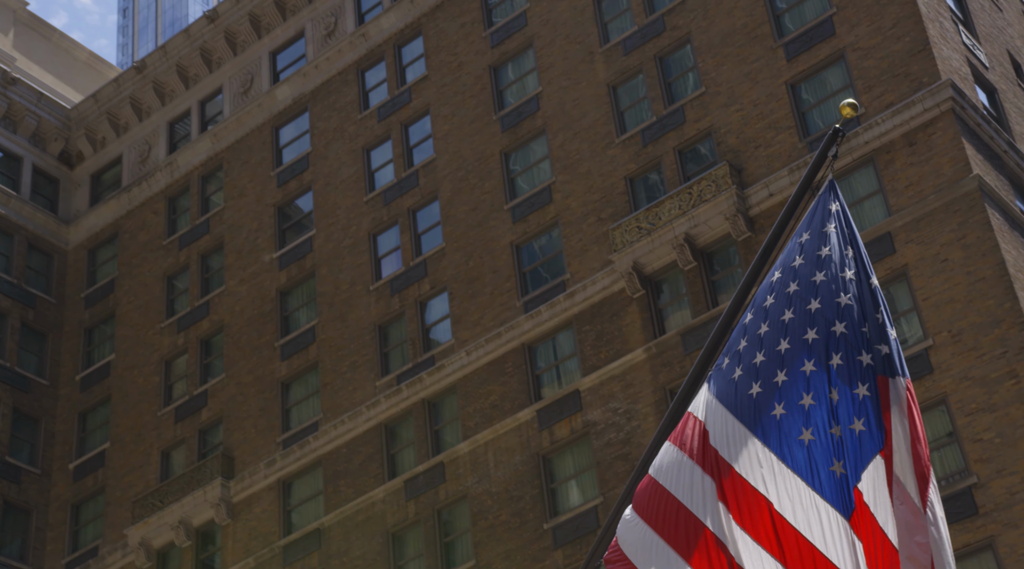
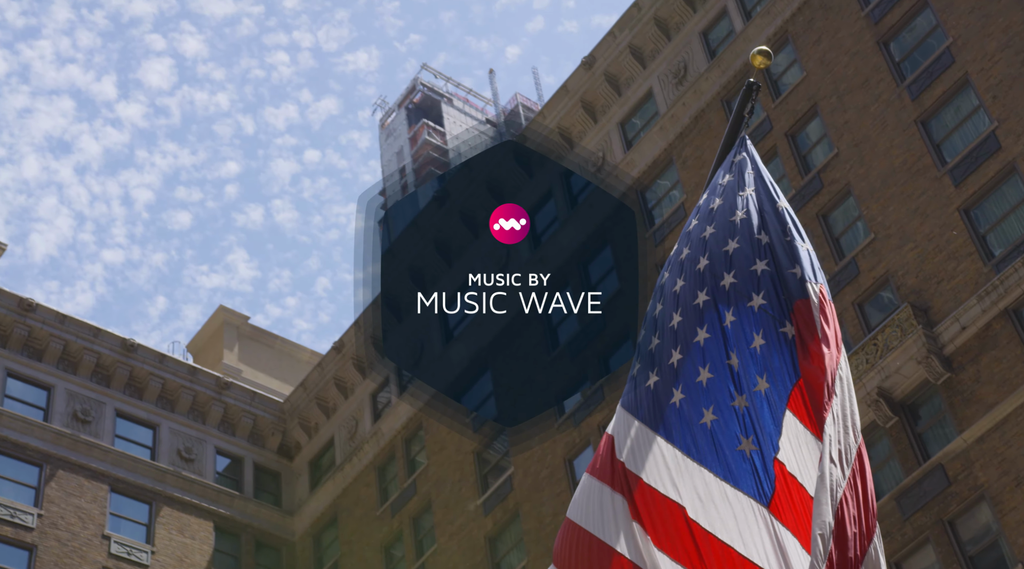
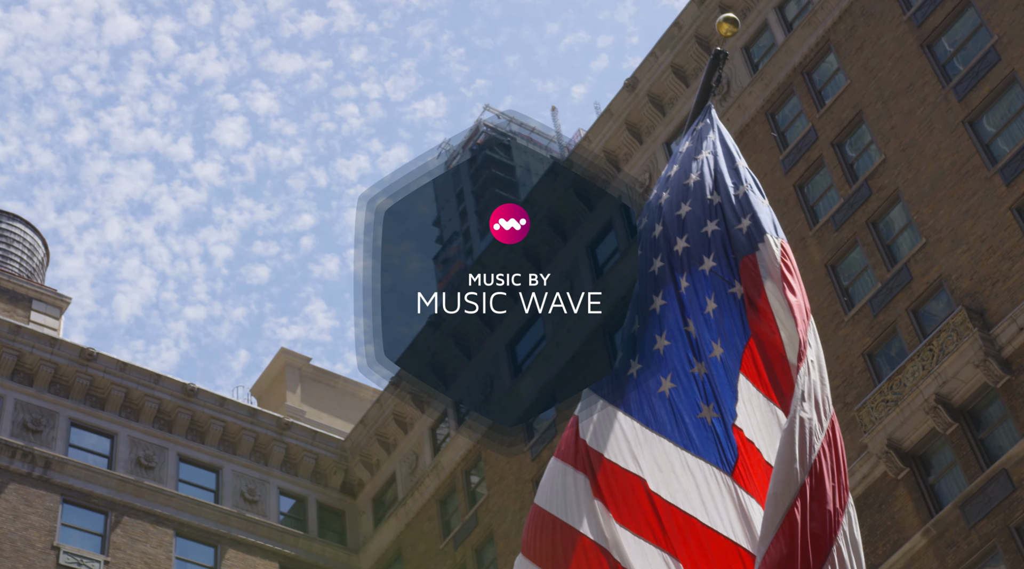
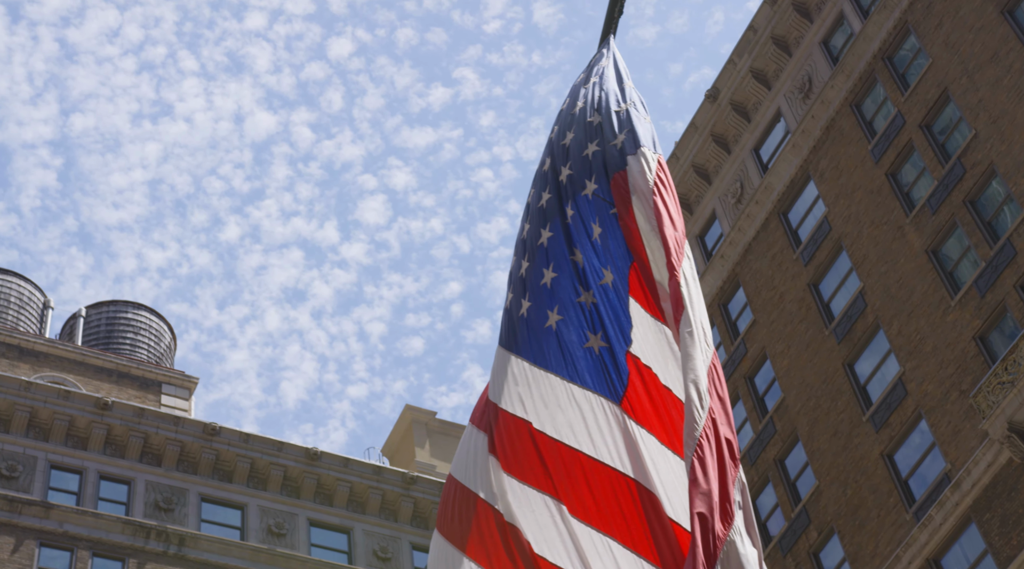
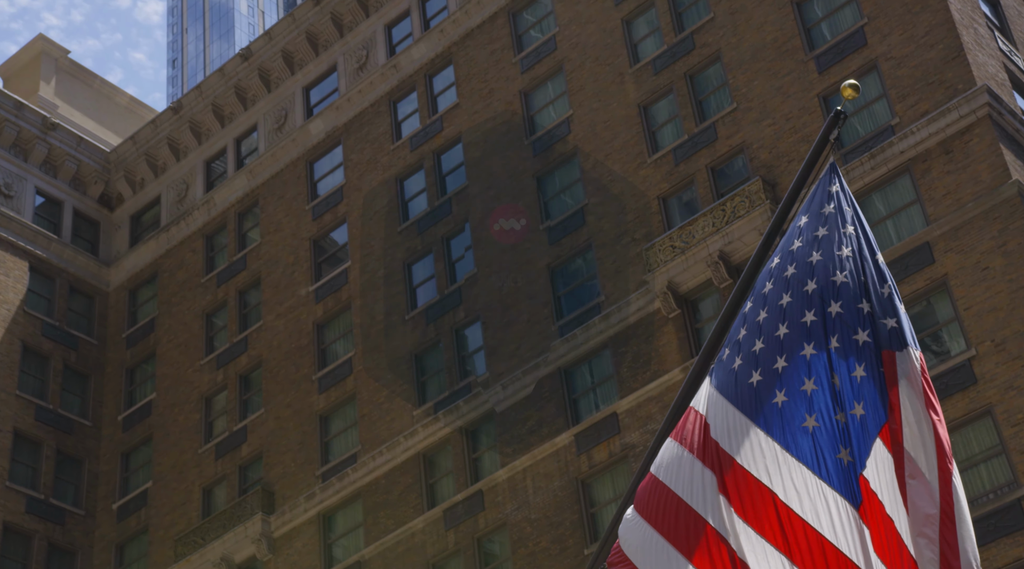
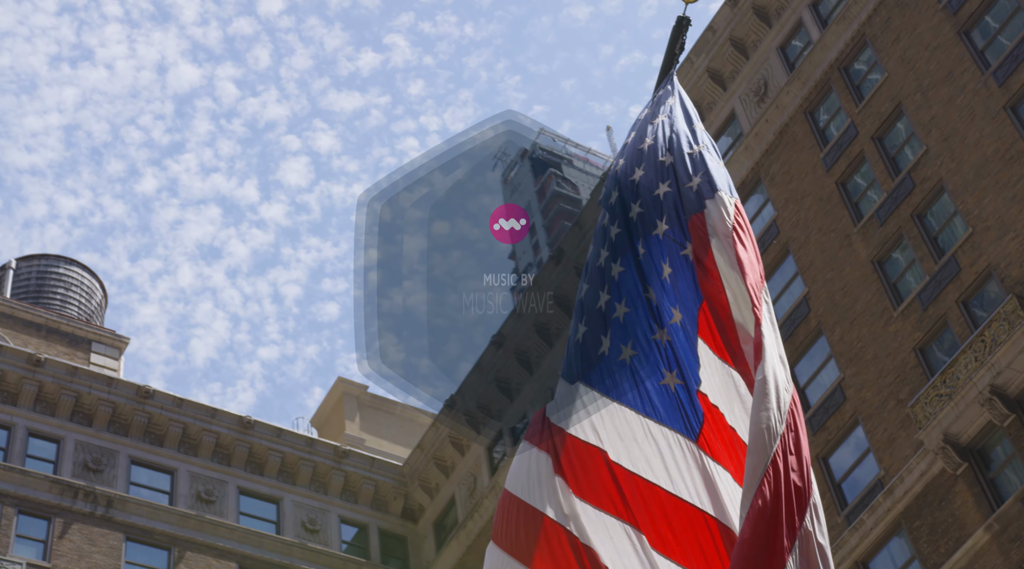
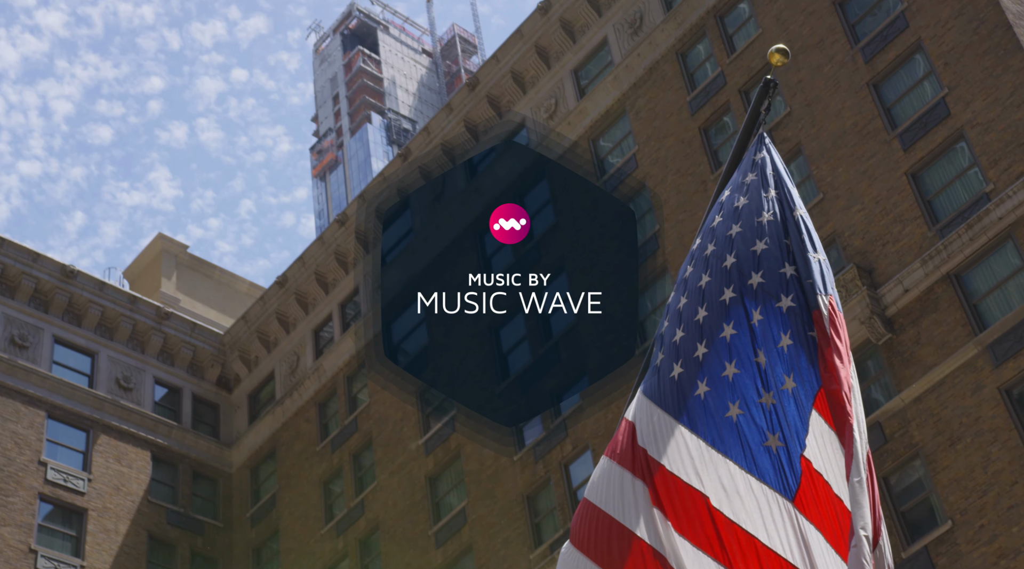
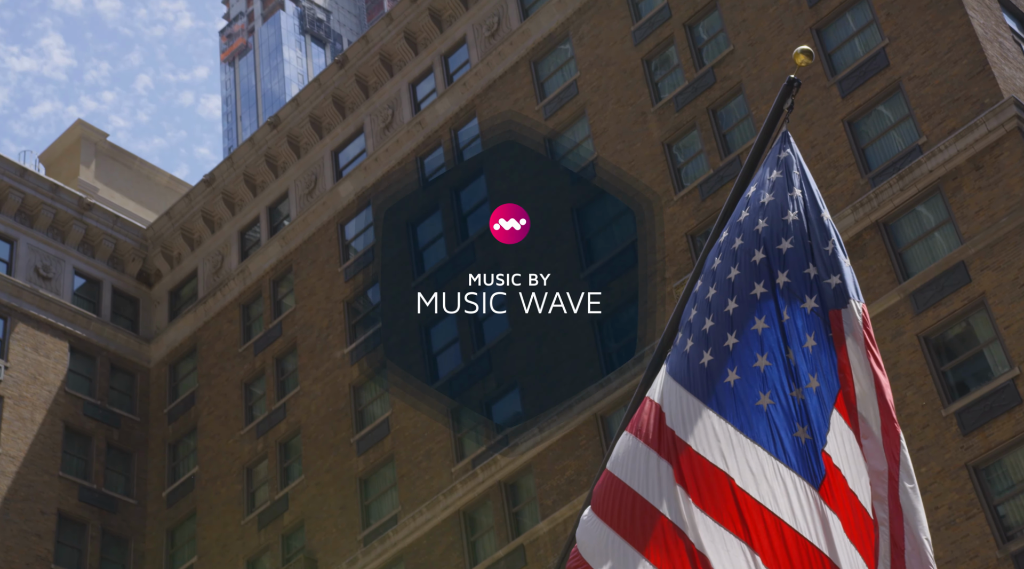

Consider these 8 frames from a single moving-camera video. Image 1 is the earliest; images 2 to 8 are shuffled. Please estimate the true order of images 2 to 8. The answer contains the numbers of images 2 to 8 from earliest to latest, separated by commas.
5, 8, 7, 2, 3, 6, 4
